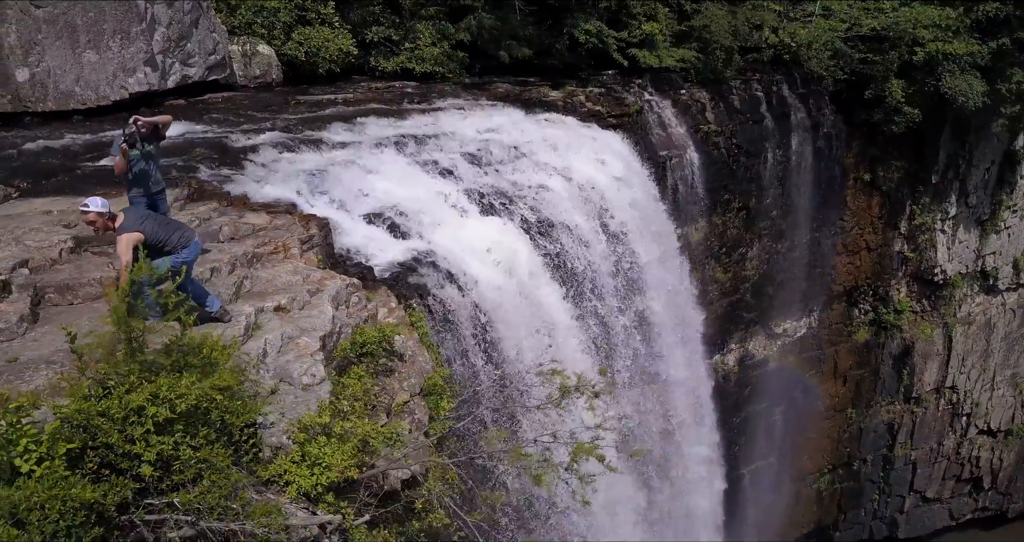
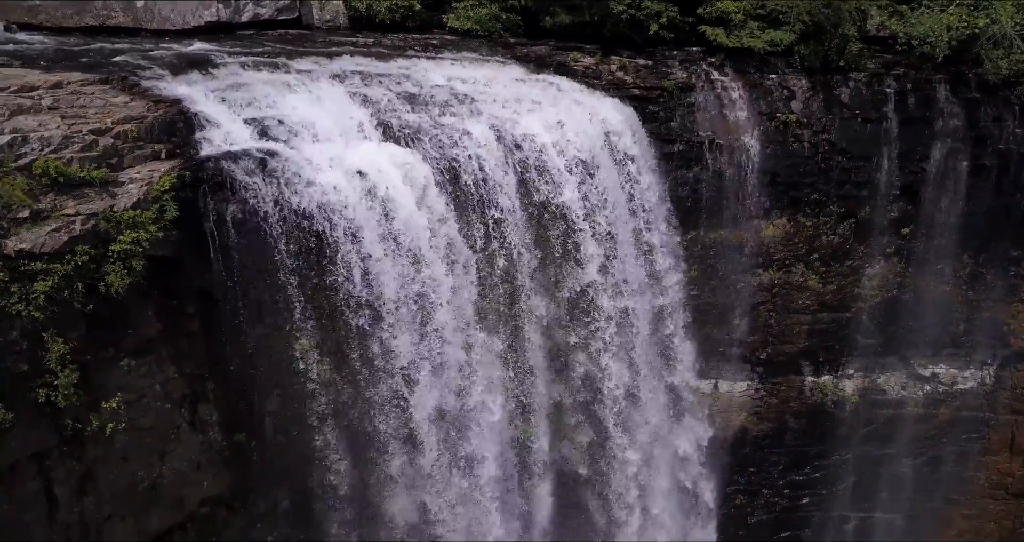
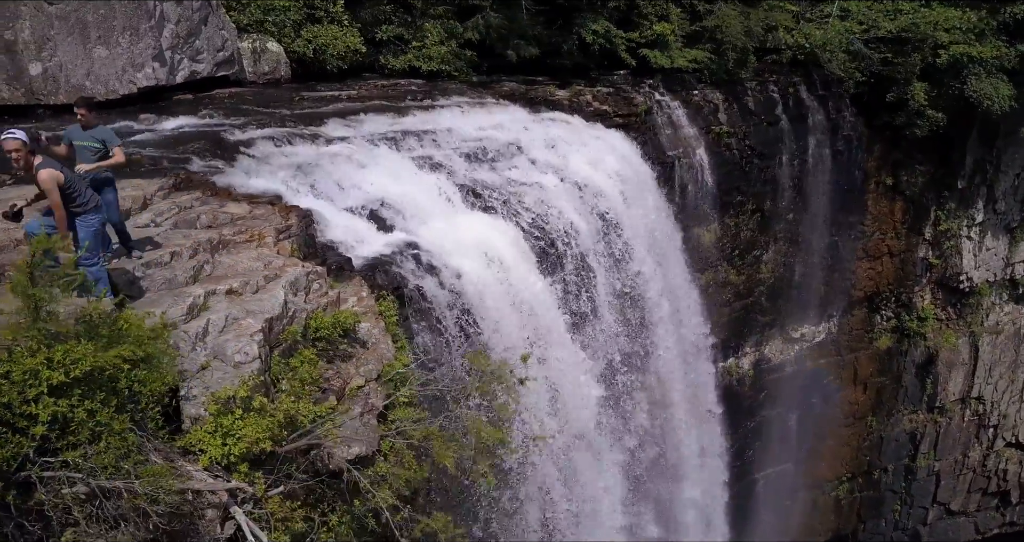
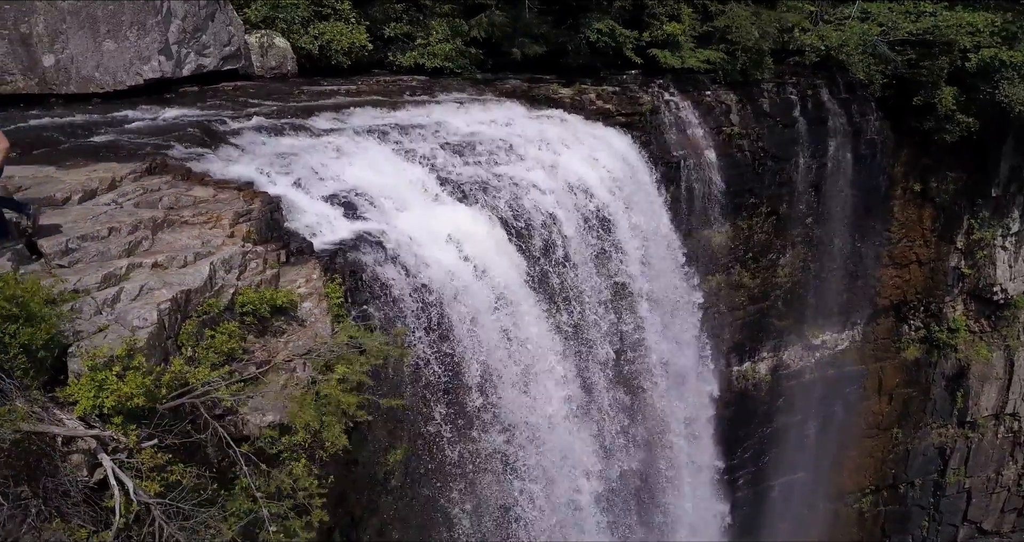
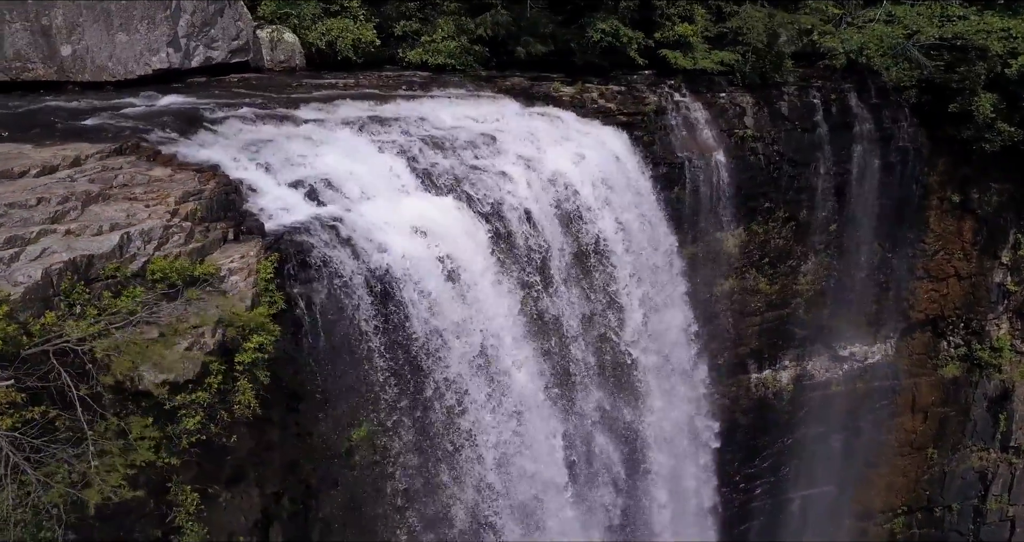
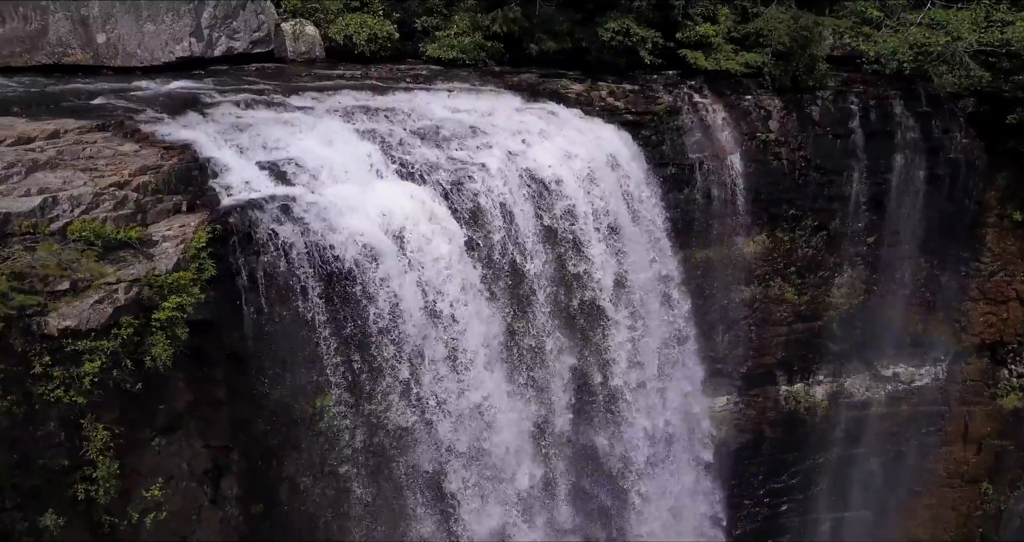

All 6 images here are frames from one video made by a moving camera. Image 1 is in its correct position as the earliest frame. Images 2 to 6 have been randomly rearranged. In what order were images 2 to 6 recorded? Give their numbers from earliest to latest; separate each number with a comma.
3, 4, 5, 6, 2
